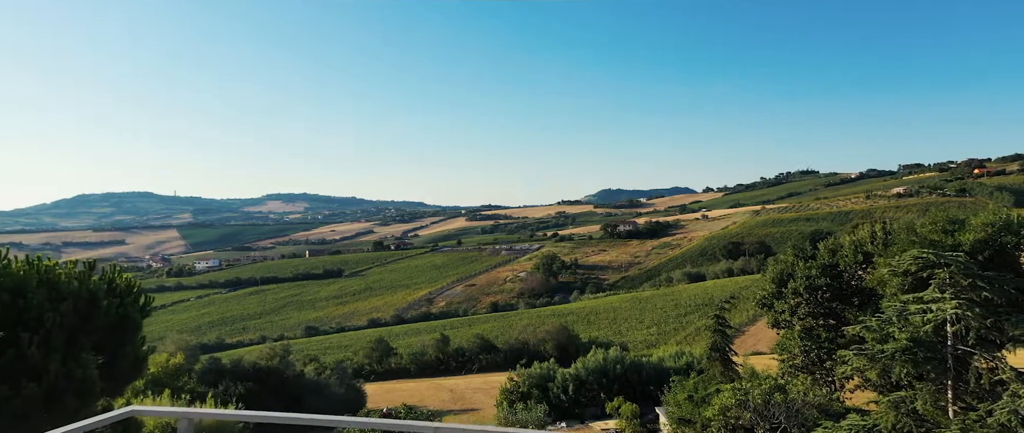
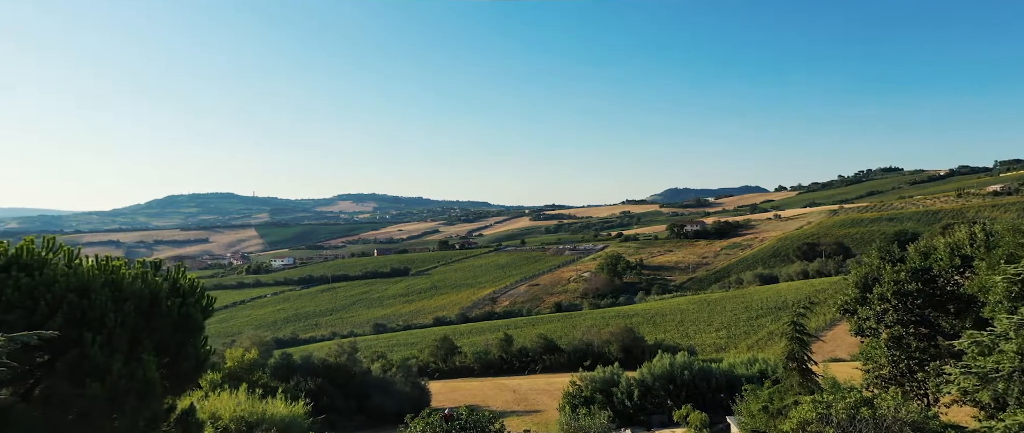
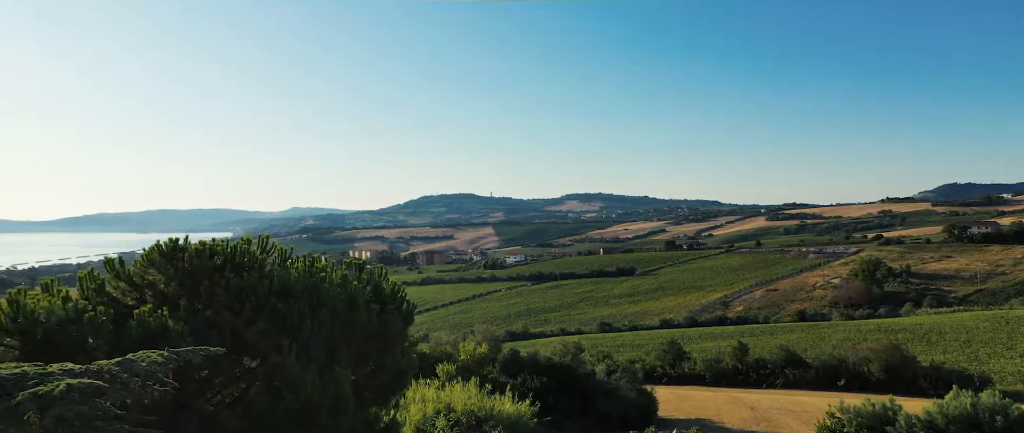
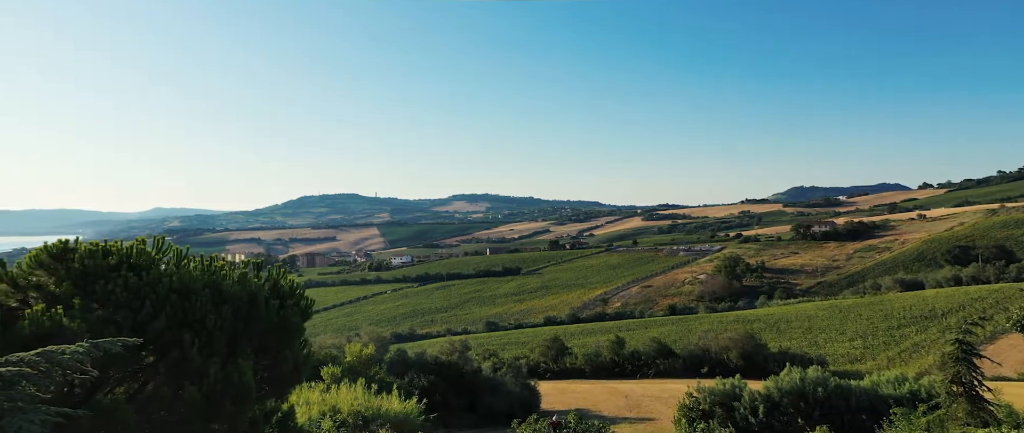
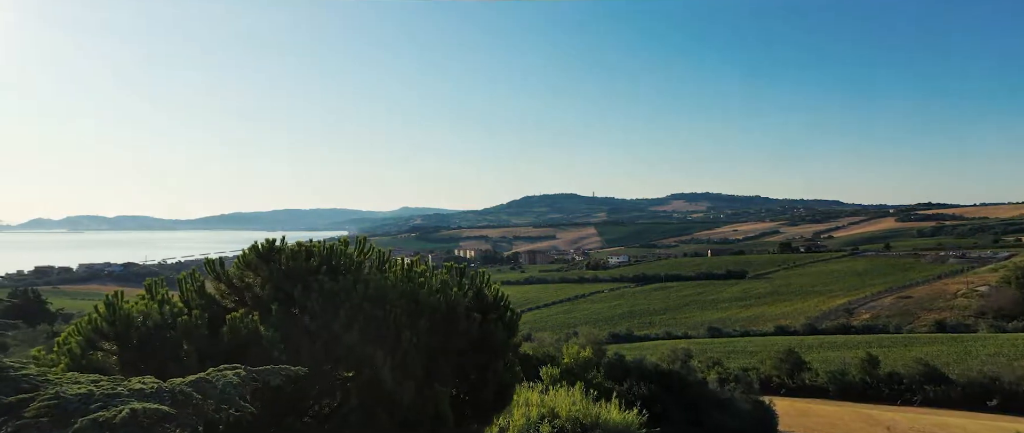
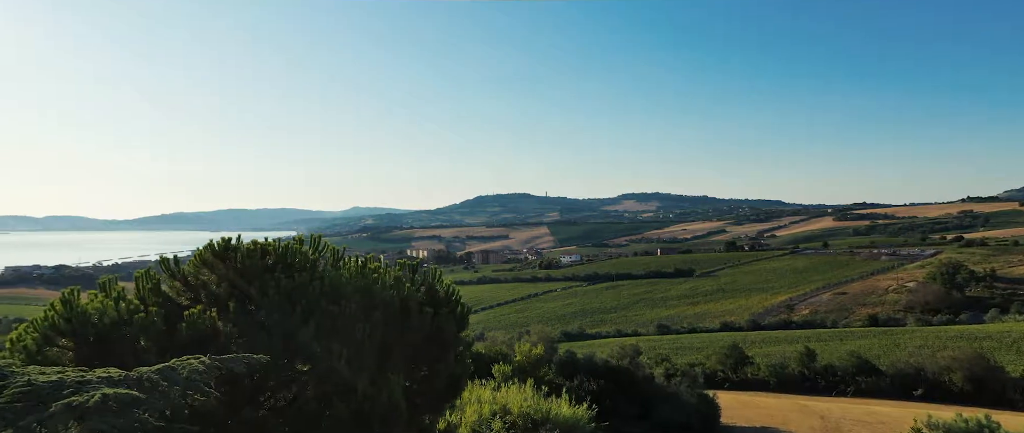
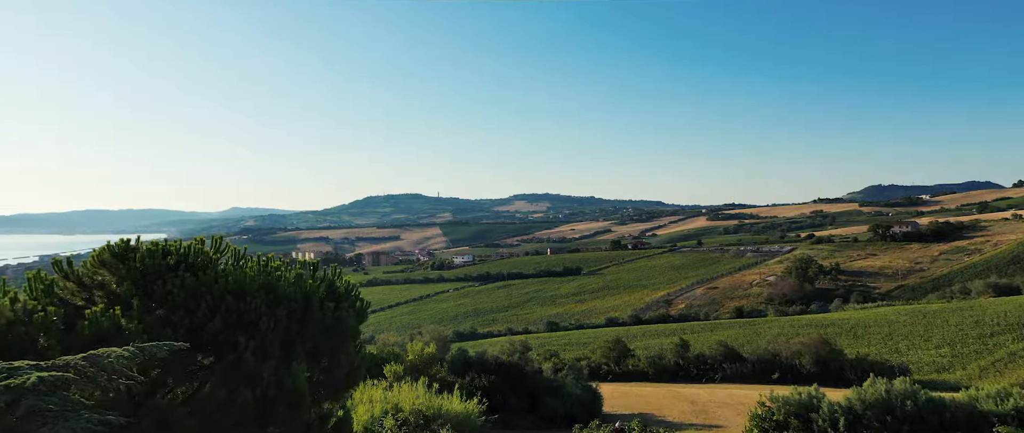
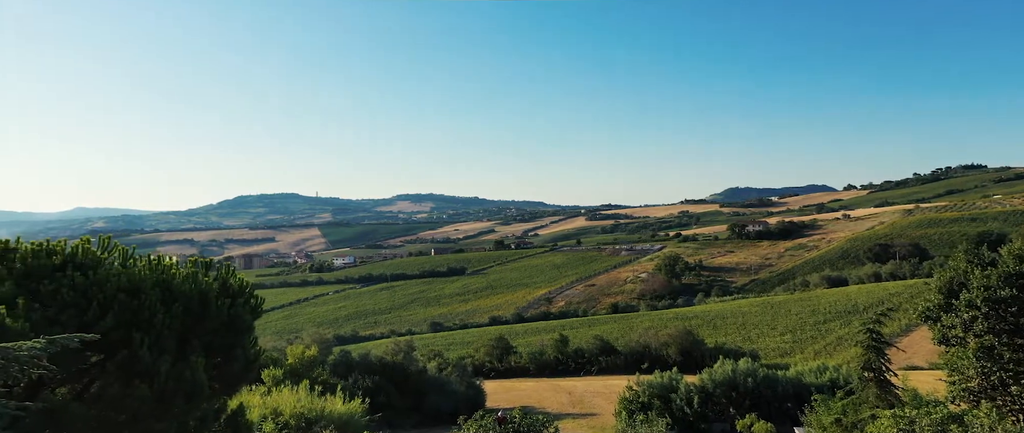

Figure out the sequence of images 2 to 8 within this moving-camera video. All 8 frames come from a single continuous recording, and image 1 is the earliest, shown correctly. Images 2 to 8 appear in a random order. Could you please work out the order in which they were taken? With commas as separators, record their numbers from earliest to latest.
2, 8, 4, 7, 3, 6, 5
